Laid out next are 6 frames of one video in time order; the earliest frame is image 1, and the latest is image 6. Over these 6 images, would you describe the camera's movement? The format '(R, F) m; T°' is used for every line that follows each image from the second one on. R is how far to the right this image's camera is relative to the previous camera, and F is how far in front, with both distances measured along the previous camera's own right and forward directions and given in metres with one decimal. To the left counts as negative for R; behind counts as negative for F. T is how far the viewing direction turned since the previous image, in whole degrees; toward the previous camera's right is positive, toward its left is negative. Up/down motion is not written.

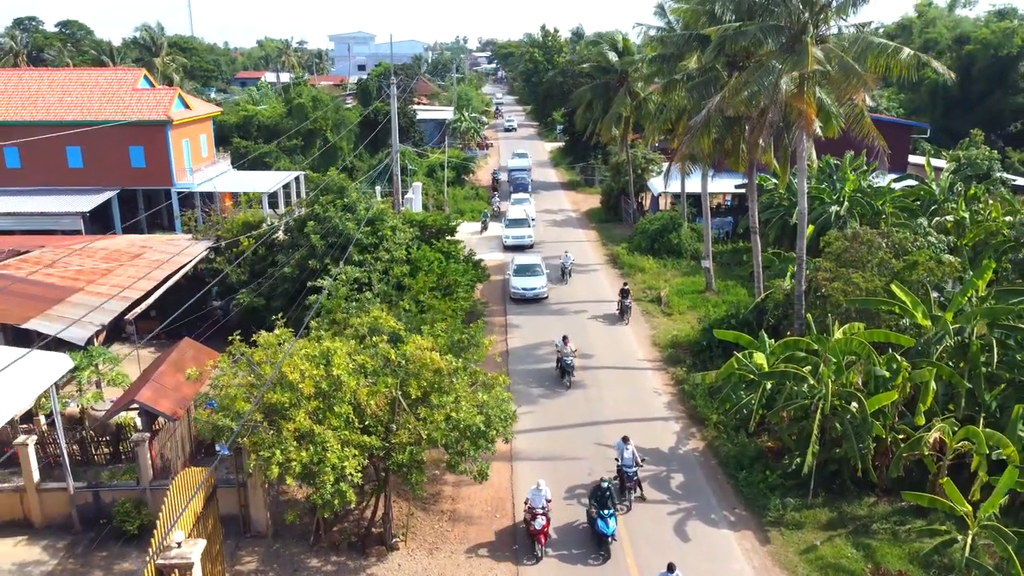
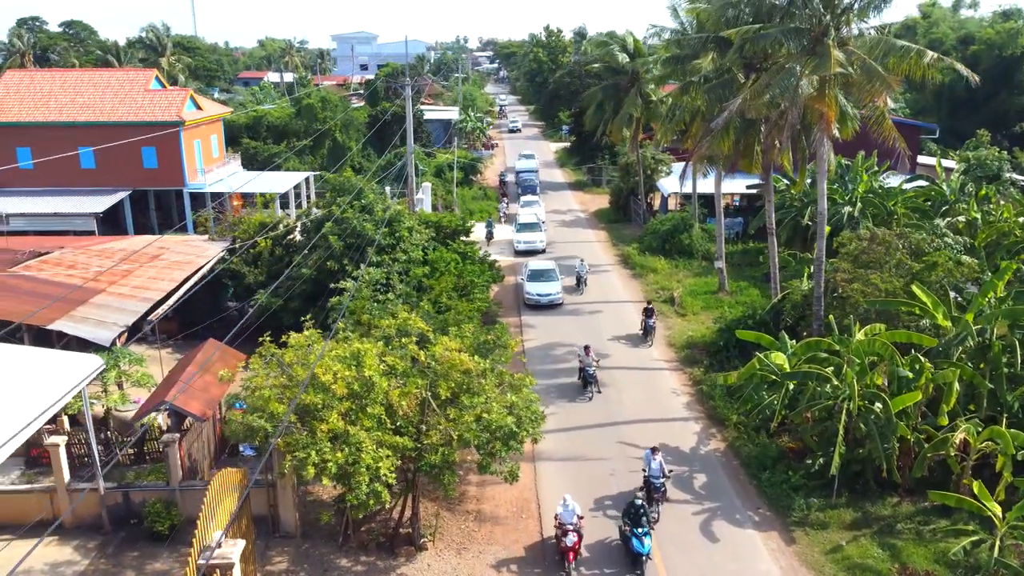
(-0.4, -0.1) m; 0°
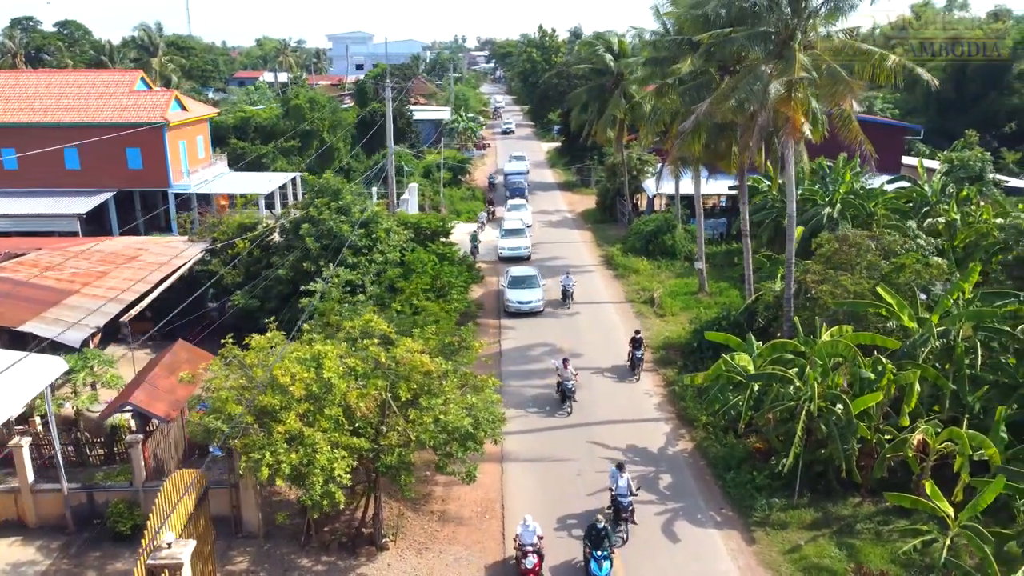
(+0.6, -0.1) m; 0°
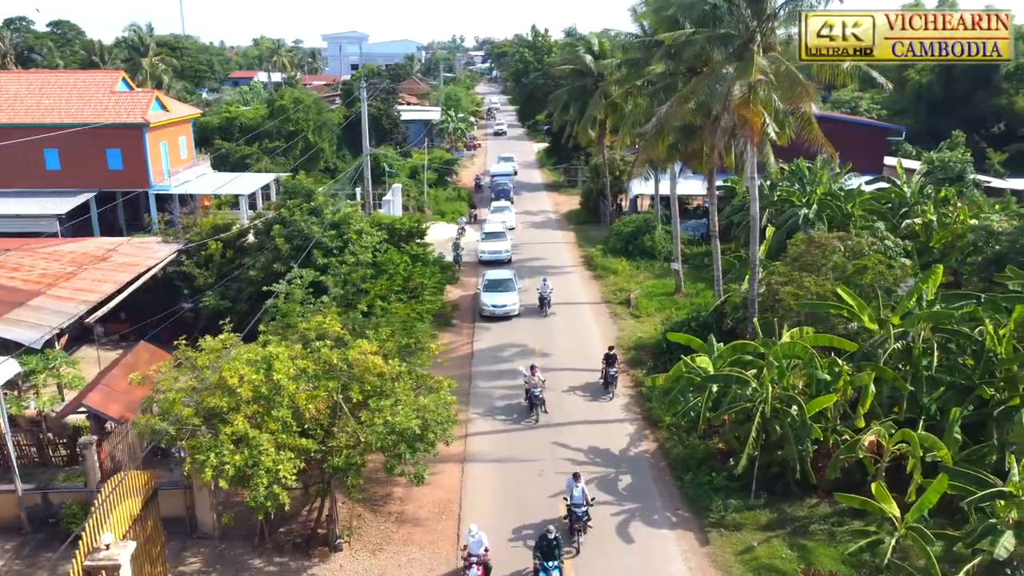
(+0.7, -0.1) m; 0°
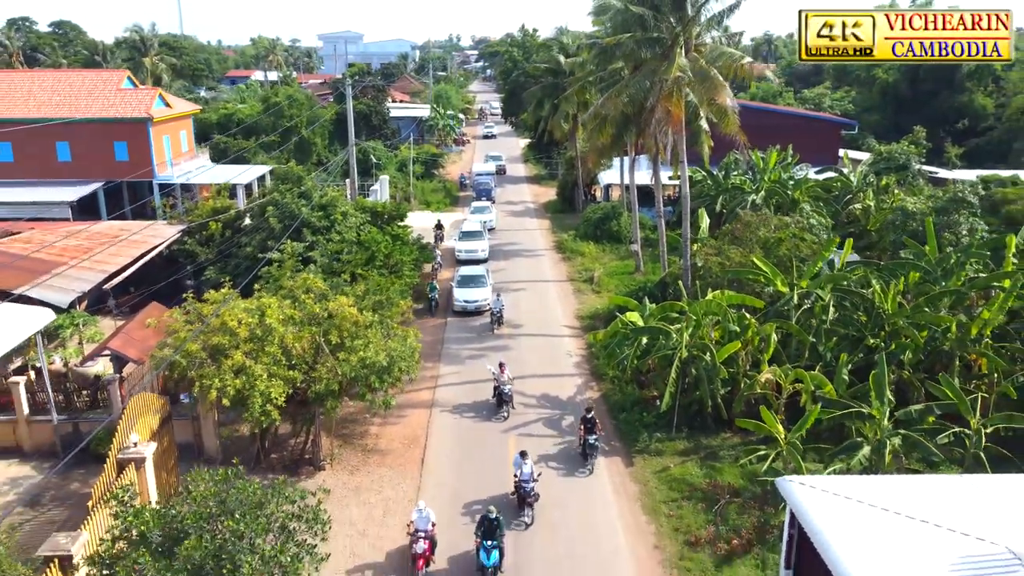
(+0.8, -2.4) m; 0°
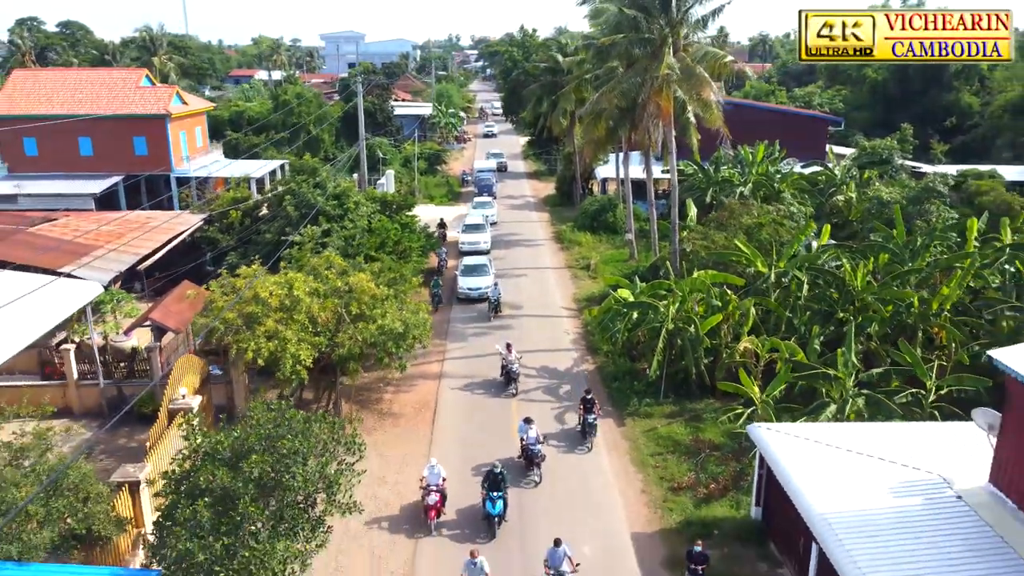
(-0.1, -1.5) m; 0°
